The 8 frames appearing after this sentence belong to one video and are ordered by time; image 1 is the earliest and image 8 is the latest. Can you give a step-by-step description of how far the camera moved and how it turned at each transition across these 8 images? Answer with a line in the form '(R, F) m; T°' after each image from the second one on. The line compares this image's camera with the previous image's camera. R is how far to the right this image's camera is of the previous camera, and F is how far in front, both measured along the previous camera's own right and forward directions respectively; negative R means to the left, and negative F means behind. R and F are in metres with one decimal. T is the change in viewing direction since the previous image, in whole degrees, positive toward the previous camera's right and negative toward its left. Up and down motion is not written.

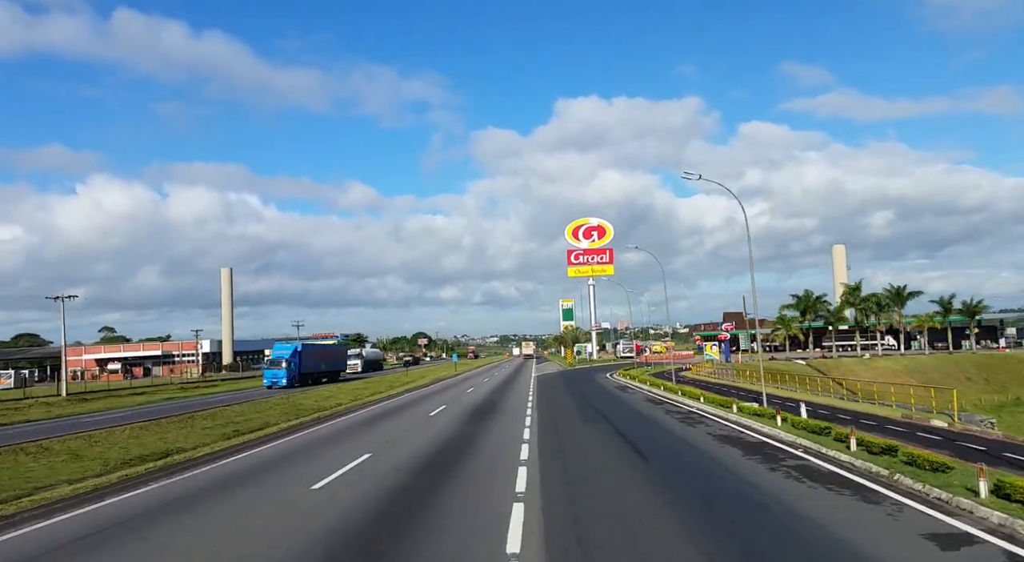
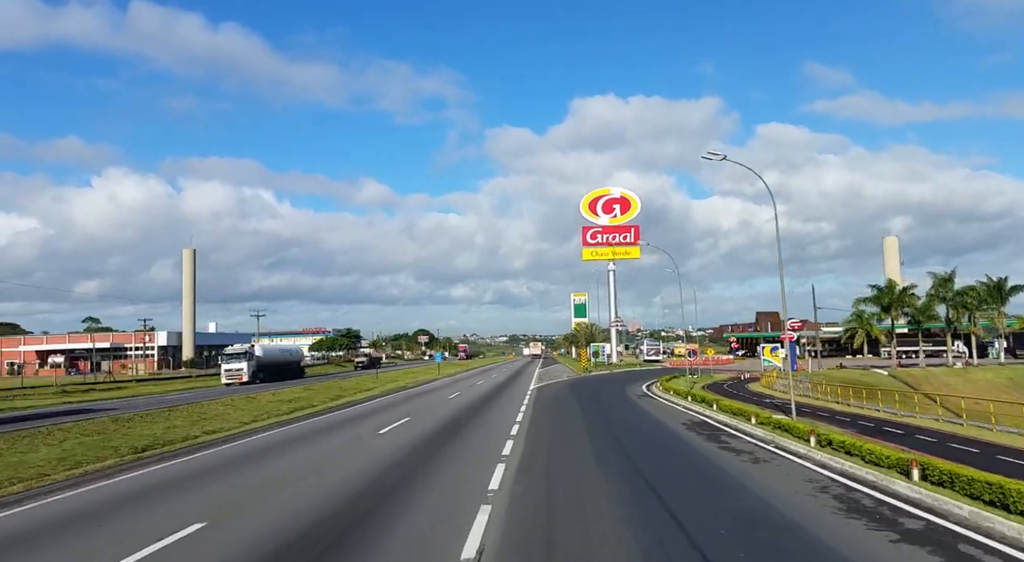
(+0.6, +10.0) m; -1°
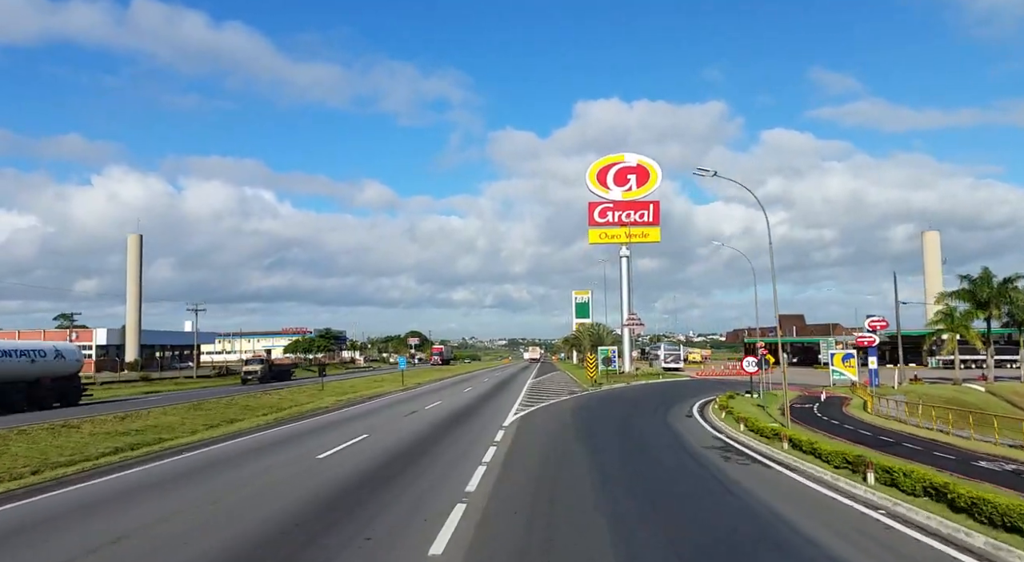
(+0.6, +8.3) m; 0°
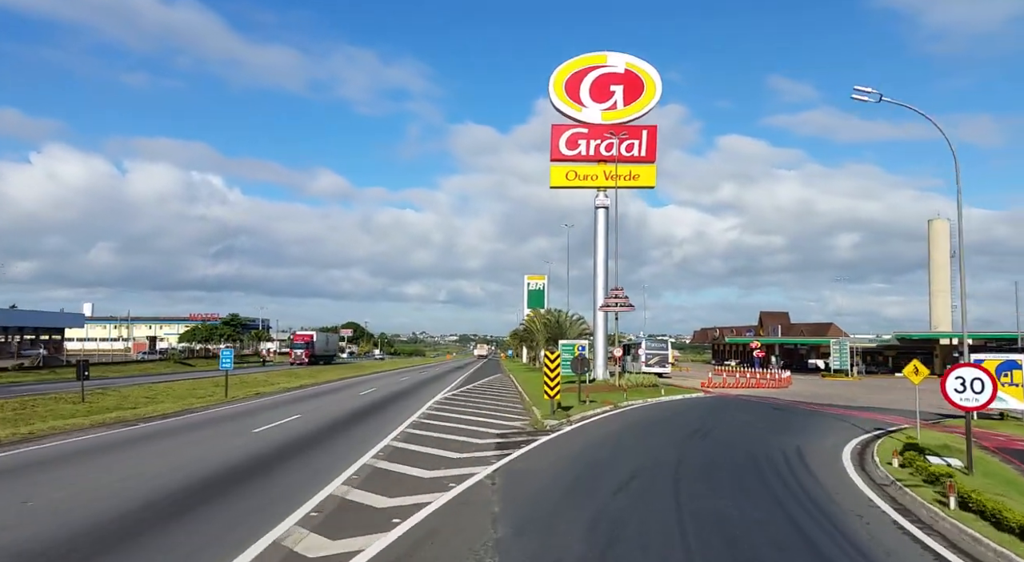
(+1.1, +11.4) m; +4°
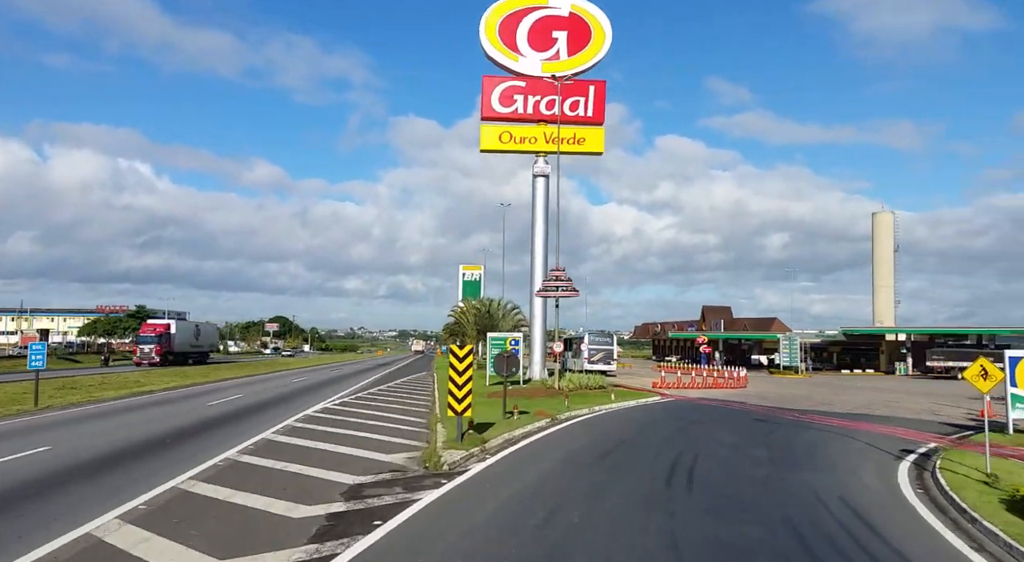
(+0.5, +3.6) m; +5°
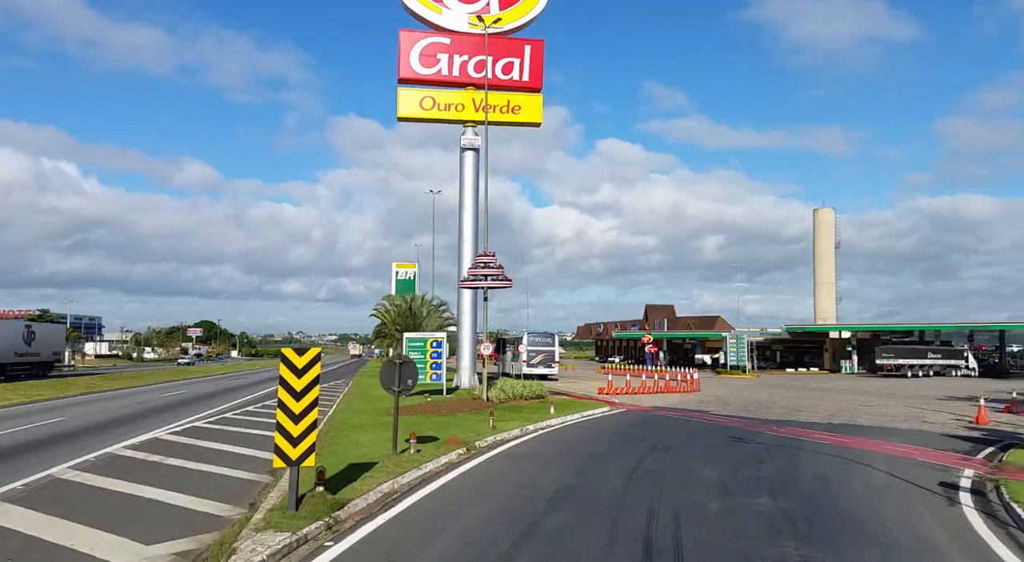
(+0.4, +2.7) m; +5°
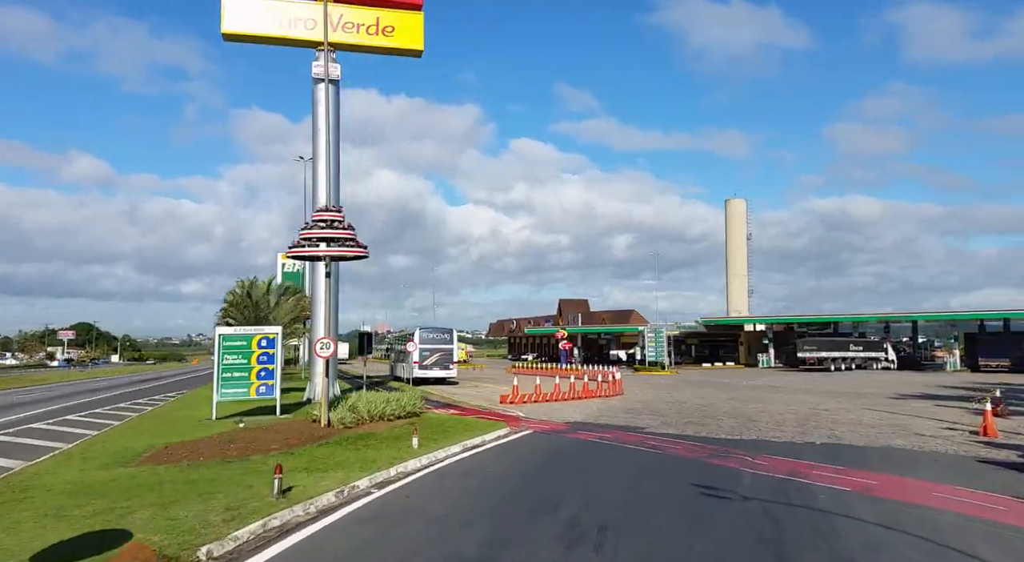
(+0.7, +3.9) m; +7°
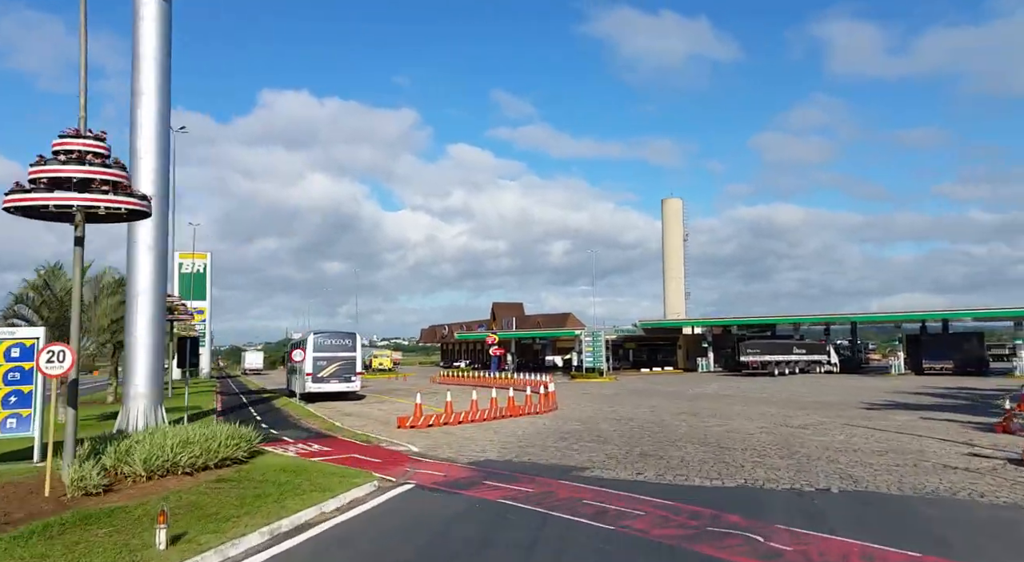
(+0.5, +3.0) m; +5°
